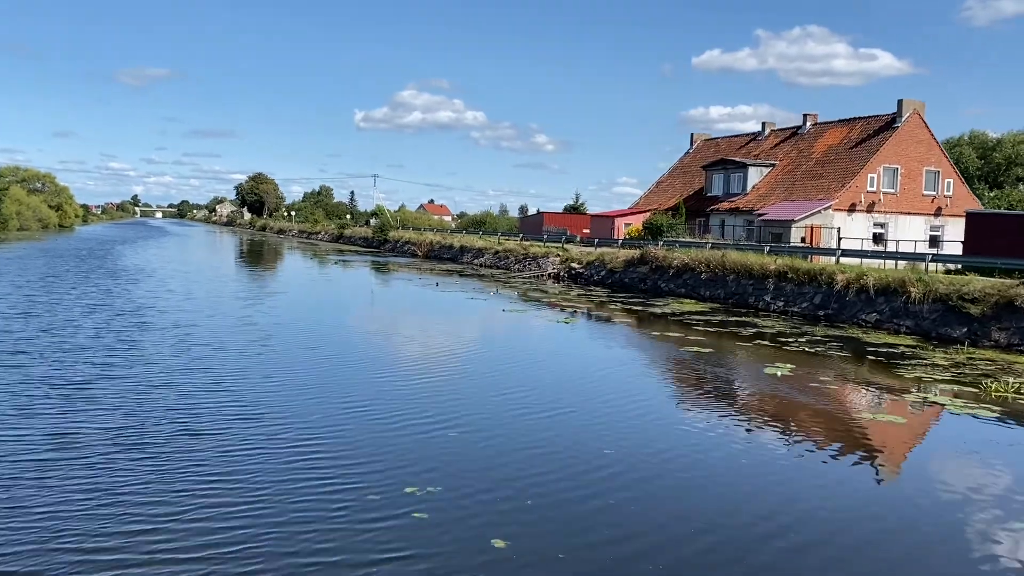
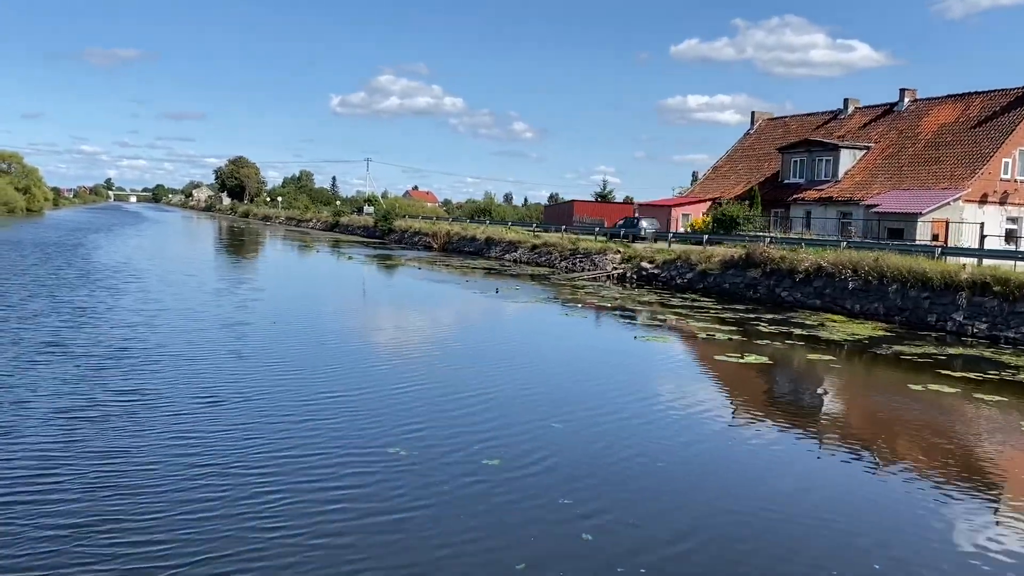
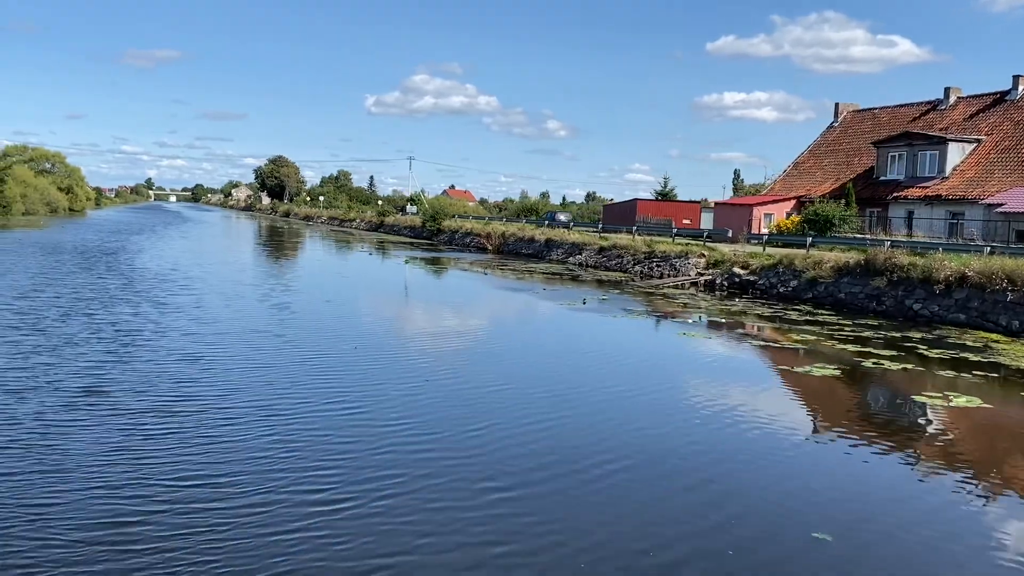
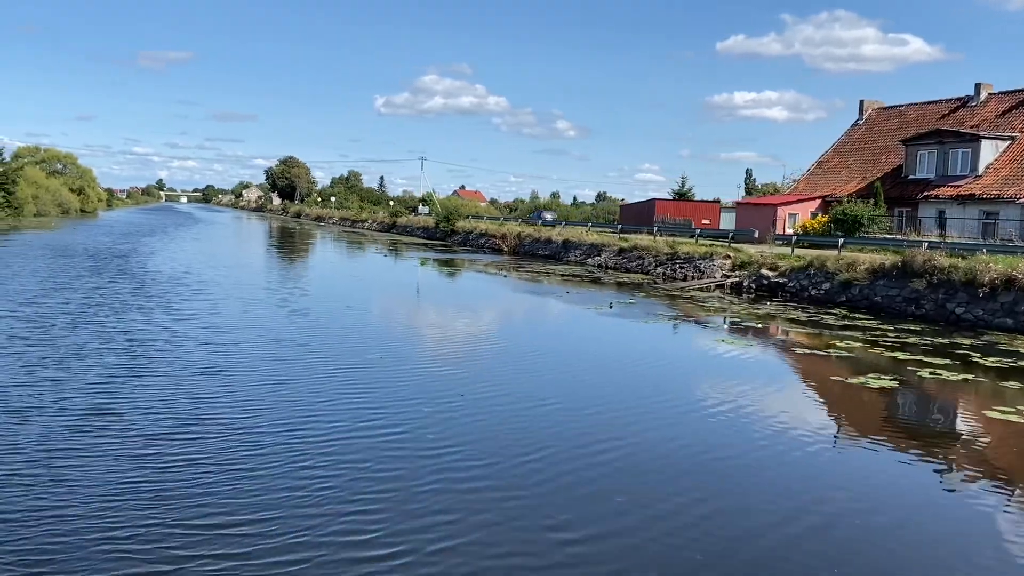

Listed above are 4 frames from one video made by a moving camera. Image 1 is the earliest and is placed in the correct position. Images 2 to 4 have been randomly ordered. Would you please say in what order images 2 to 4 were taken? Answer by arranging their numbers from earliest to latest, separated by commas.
2, 3, 4
